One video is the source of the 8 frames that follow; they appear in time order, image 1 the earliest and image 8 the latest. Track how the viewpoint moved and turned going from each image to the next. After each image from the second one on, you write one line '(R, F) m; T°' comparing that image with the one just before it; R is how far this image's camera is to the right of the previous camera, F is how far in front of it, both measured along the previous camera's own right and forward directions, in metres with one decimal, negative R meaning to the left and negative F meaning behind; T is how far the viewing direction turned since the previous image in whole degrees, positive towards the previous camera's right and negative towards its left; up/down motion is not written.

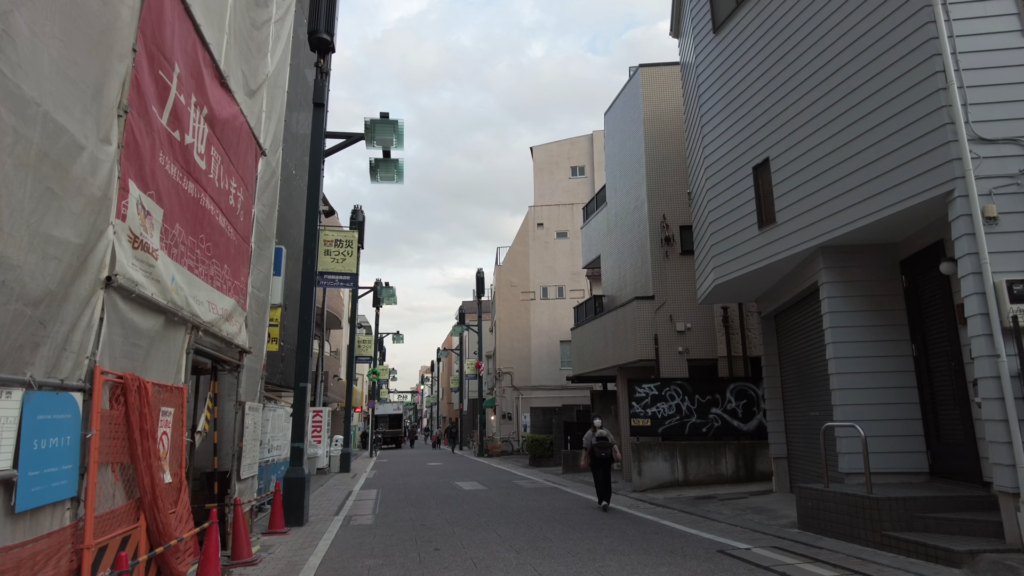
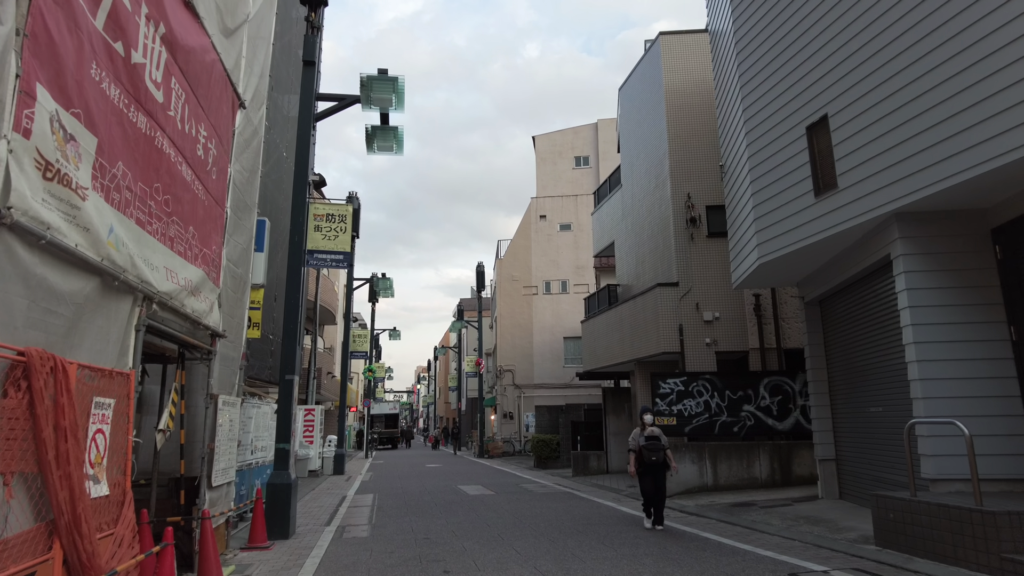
(-0.4, +1.5) m; 0°
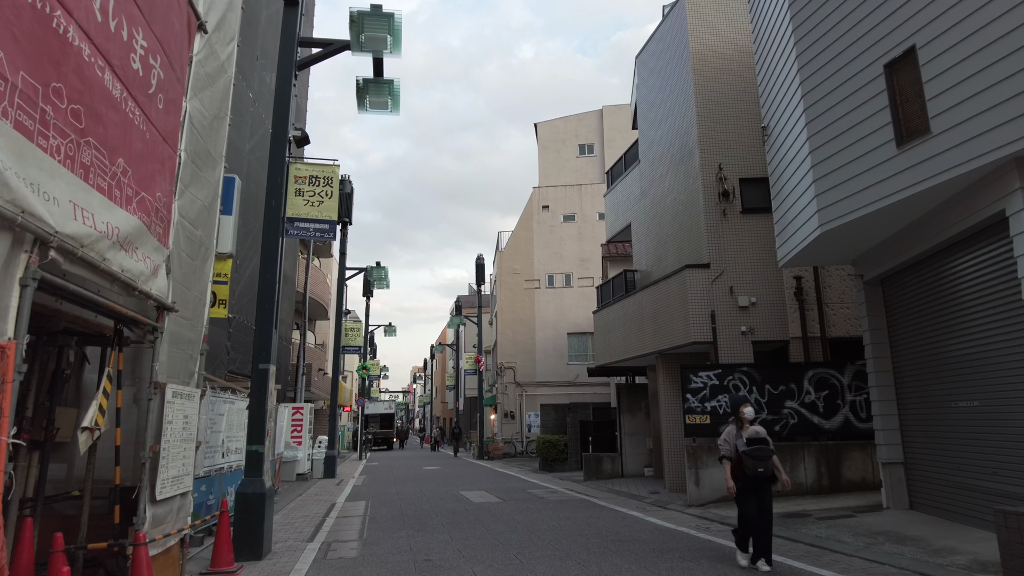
(-0.3, +1.7) m; 0°
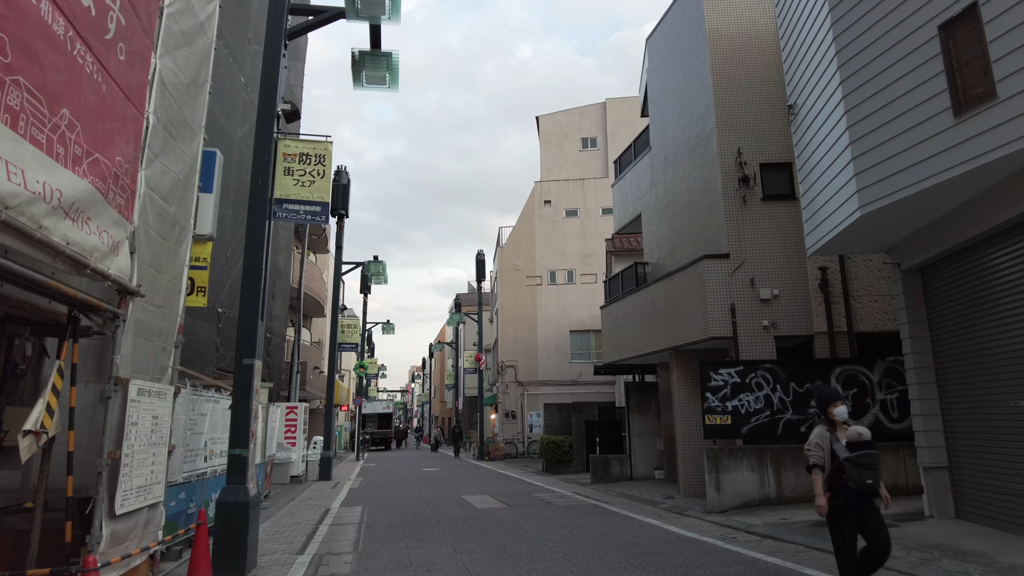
(-0.2, +0.9) m; 0°
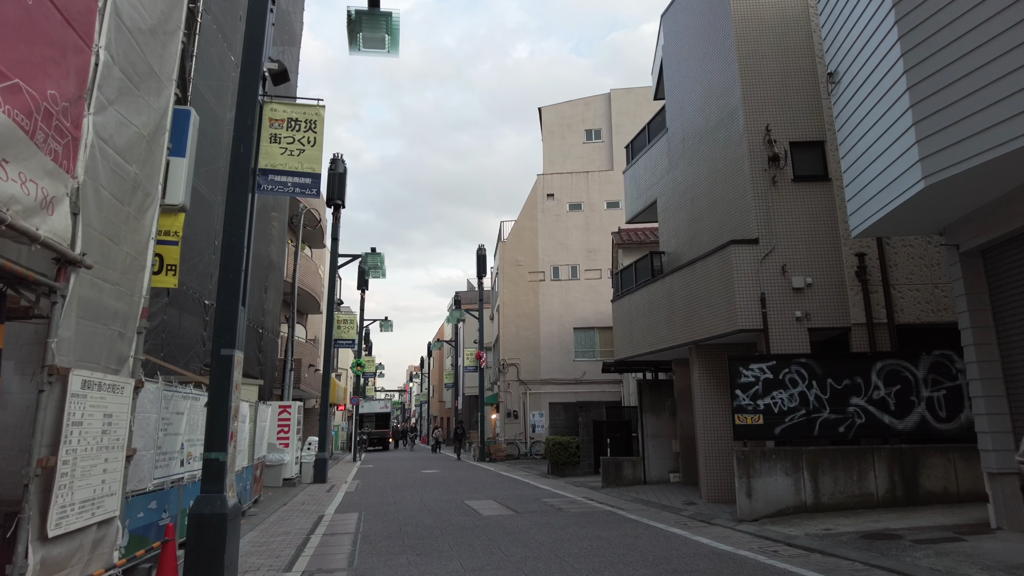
(-0.2, +1.0) m; 0°
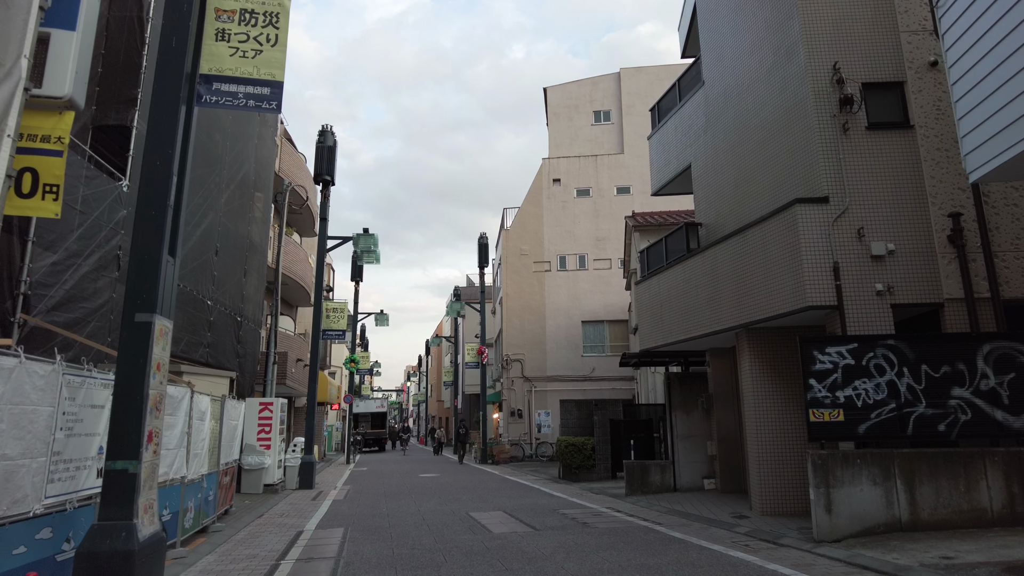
(-0.3, +2.1) m; 0°
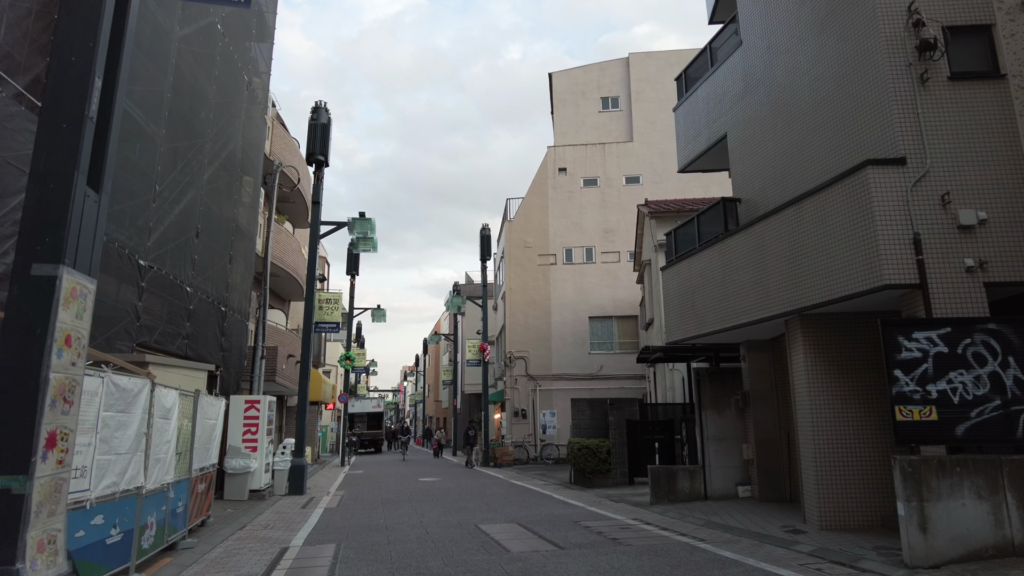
(-0.4, +1.5) m; 0°
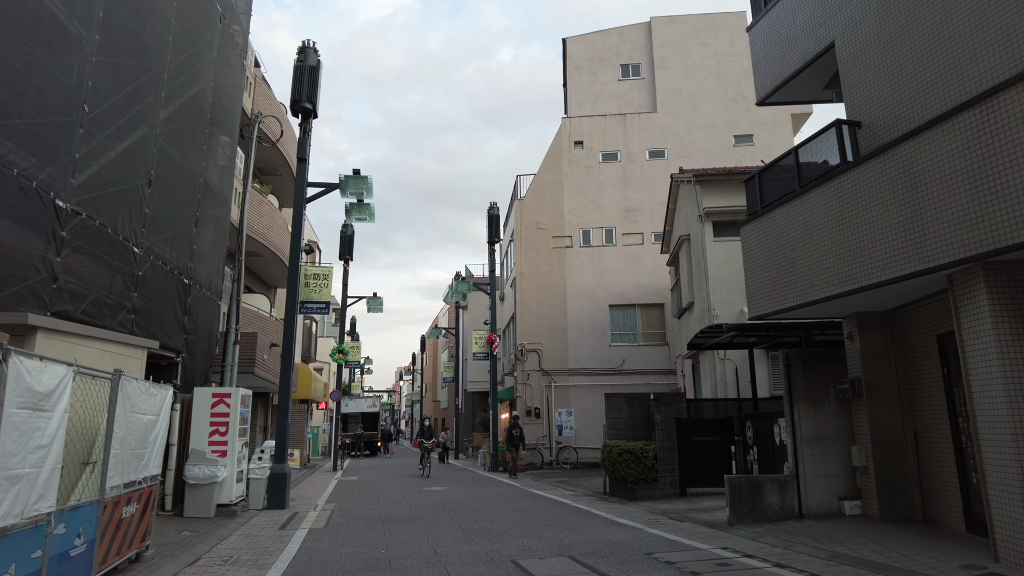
(-0.8, +3.1) m; +1°
